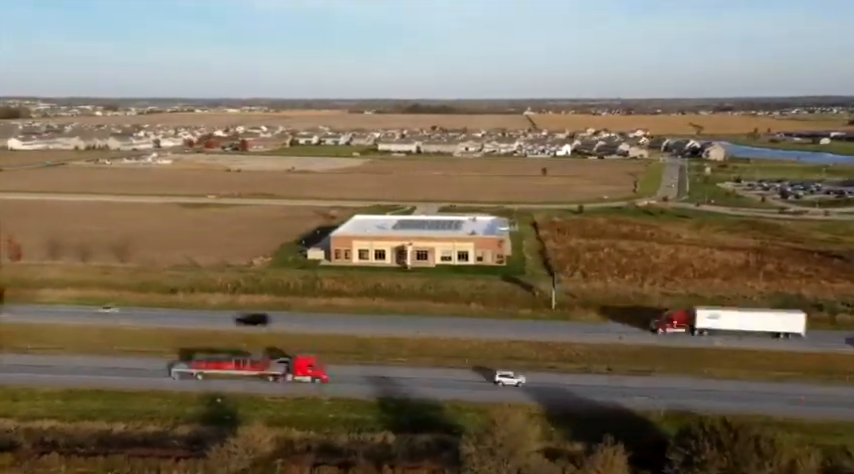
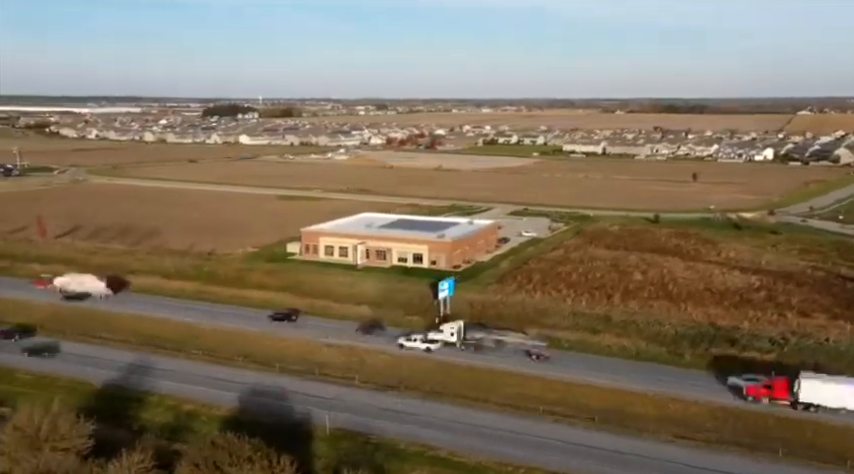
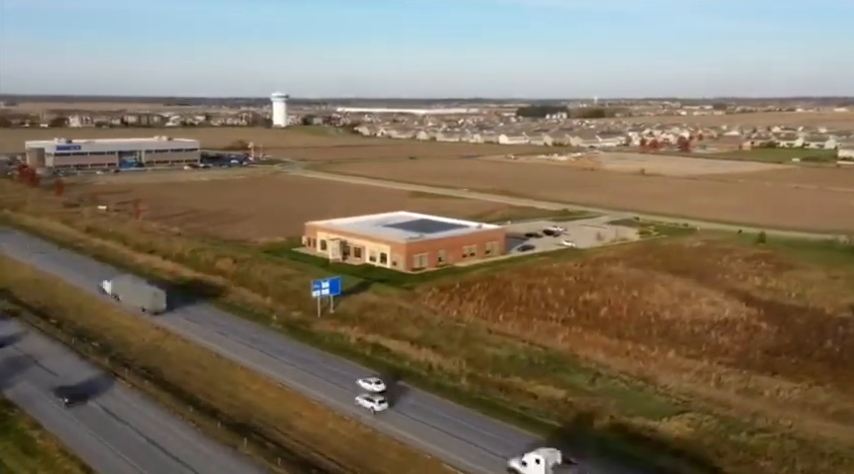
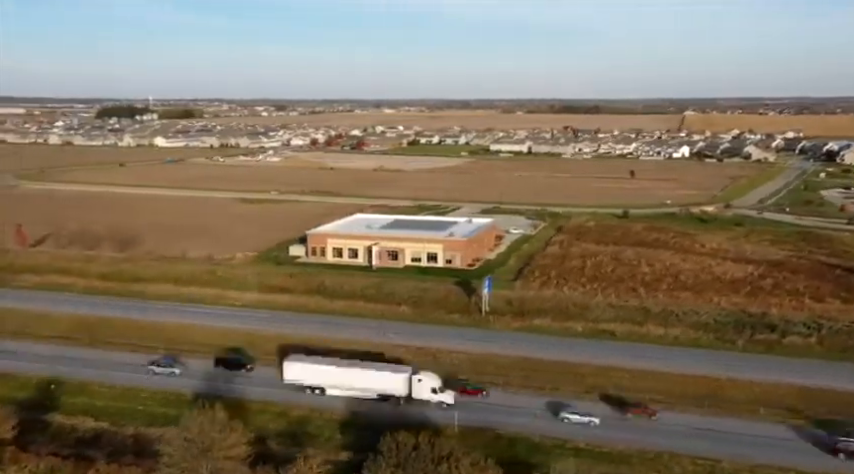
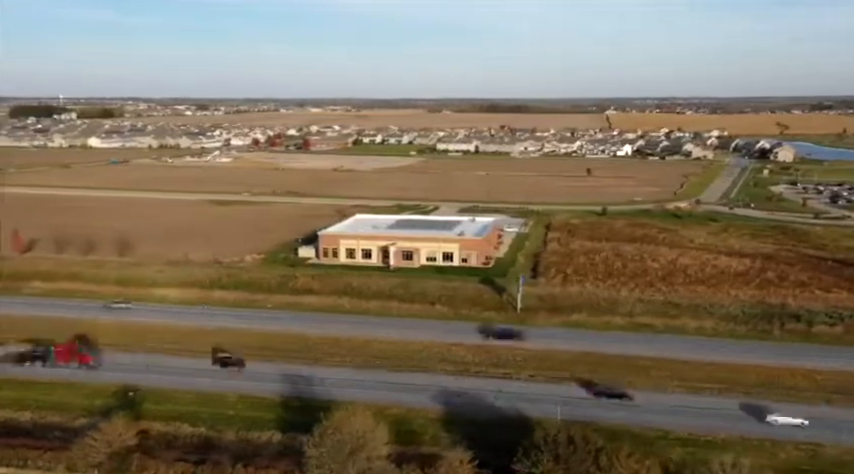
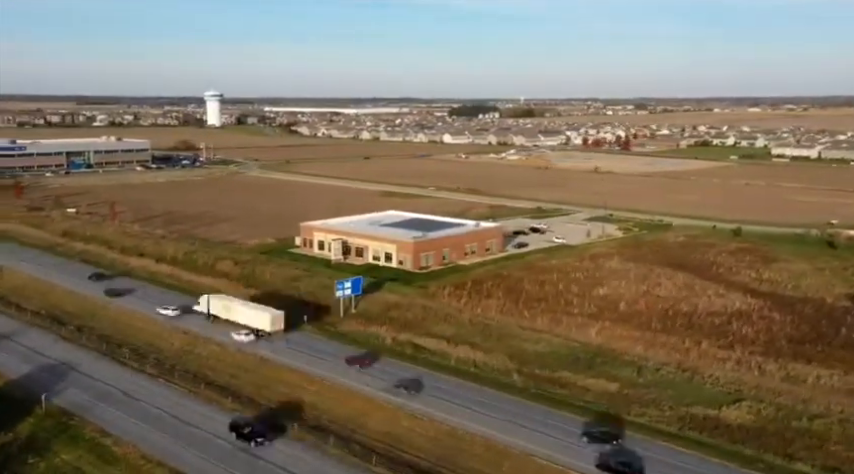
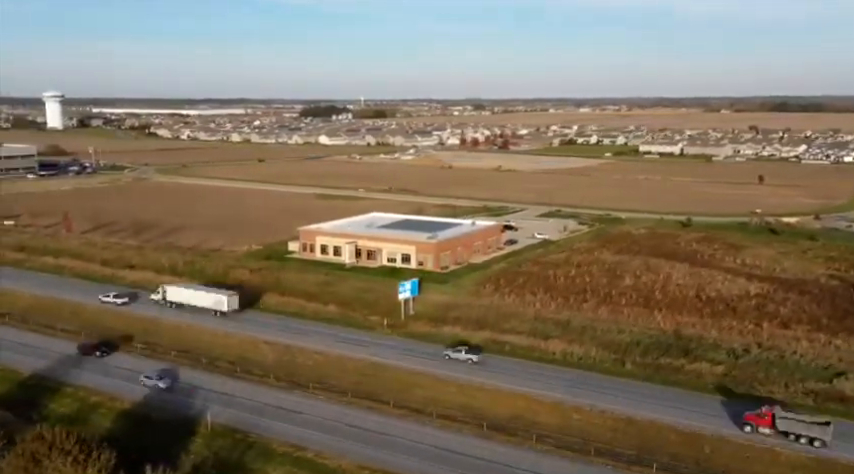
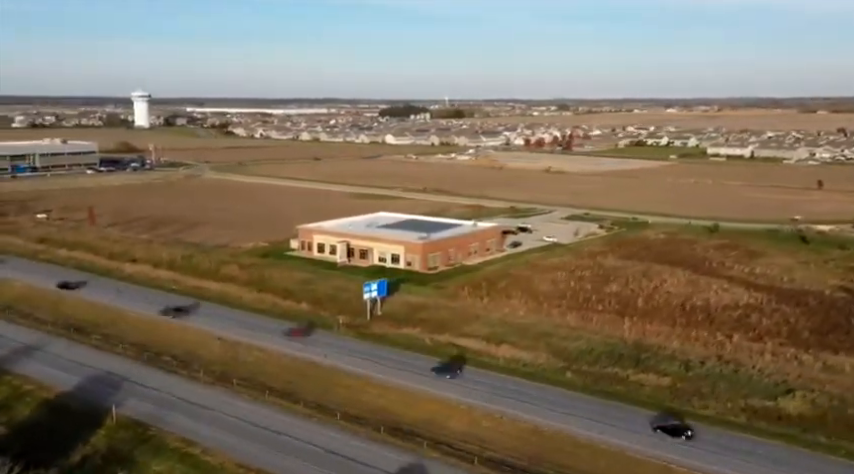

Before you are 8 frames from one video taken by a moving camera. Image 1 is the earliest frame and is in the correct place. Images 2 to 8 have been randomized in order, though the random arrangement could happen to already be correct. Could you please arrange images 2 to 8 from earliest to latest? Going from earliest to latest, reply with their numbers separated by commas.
5, 4, 2, 7, 8, 6, 3
